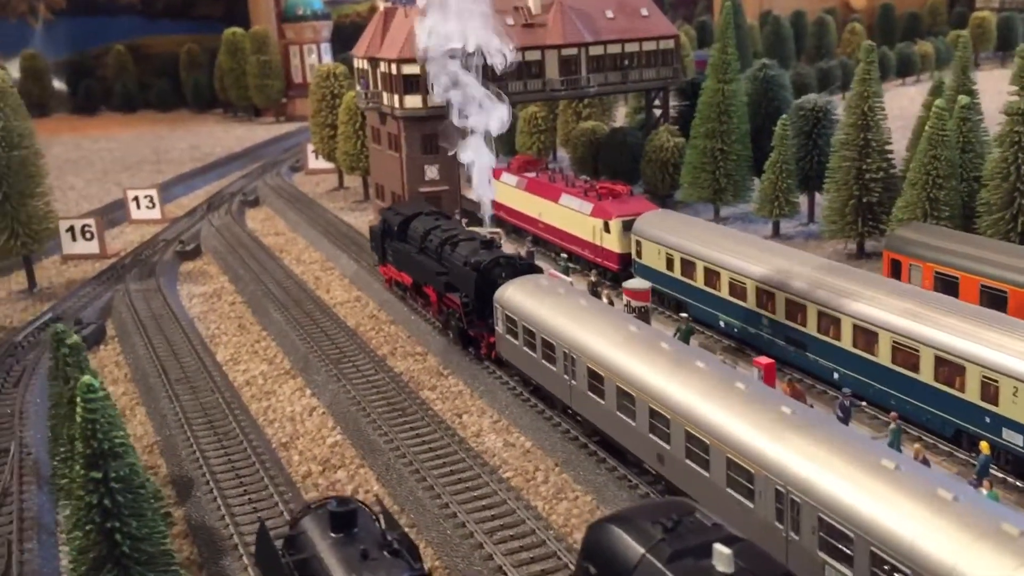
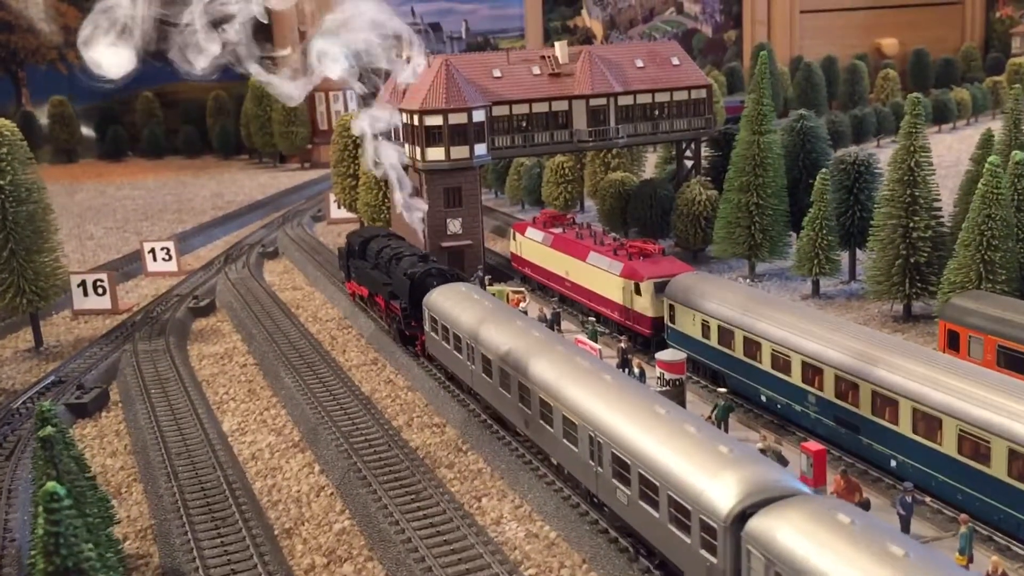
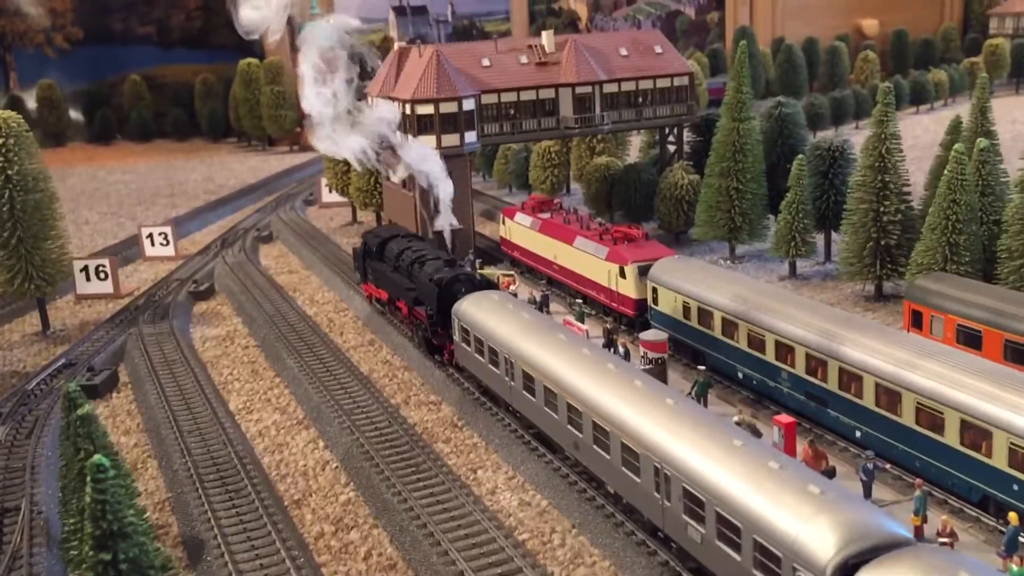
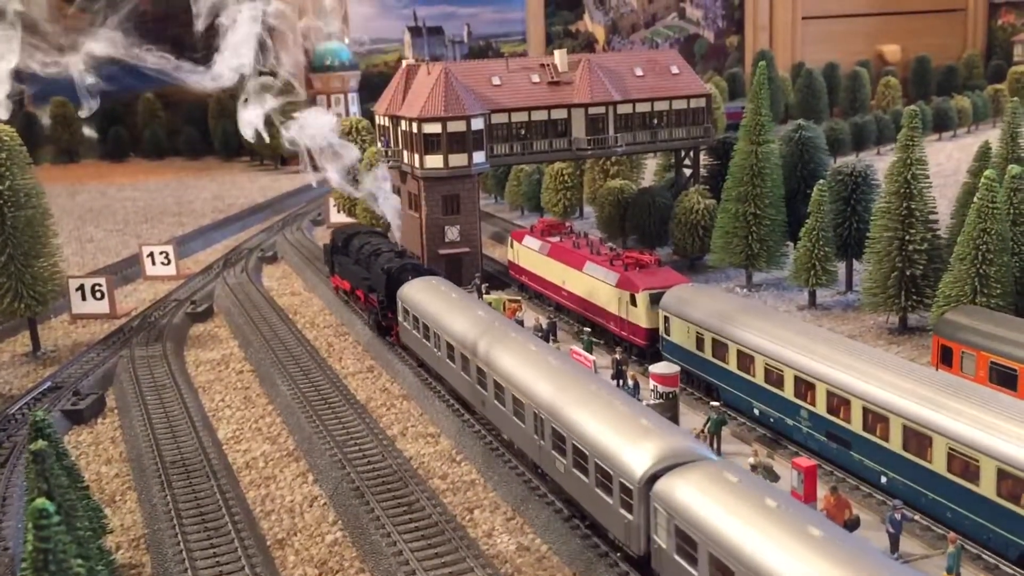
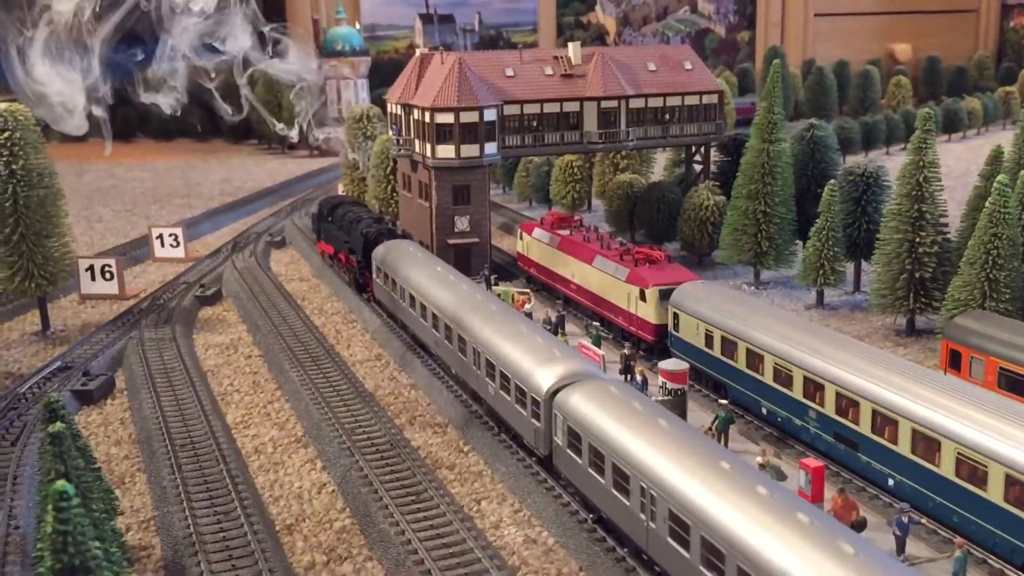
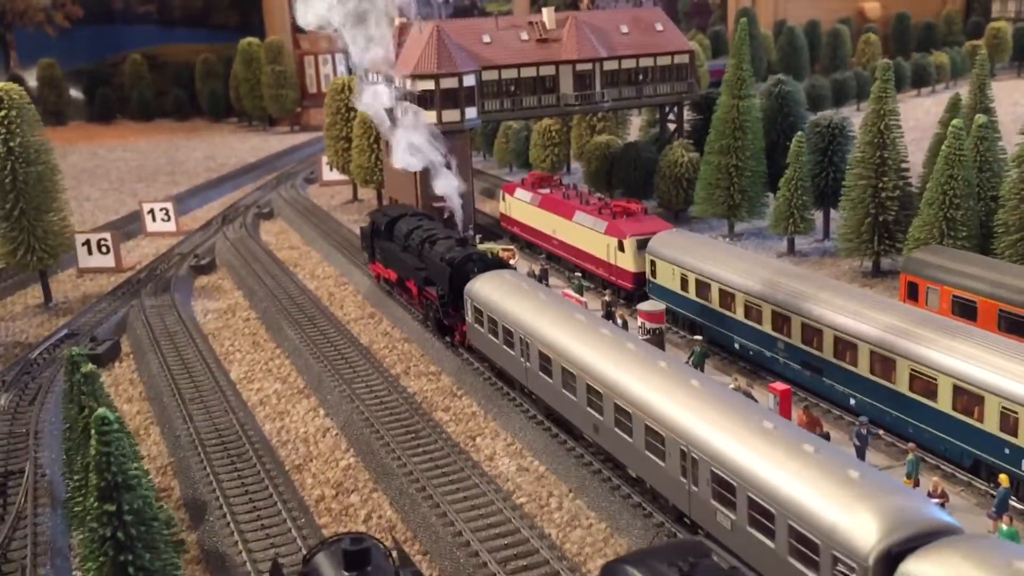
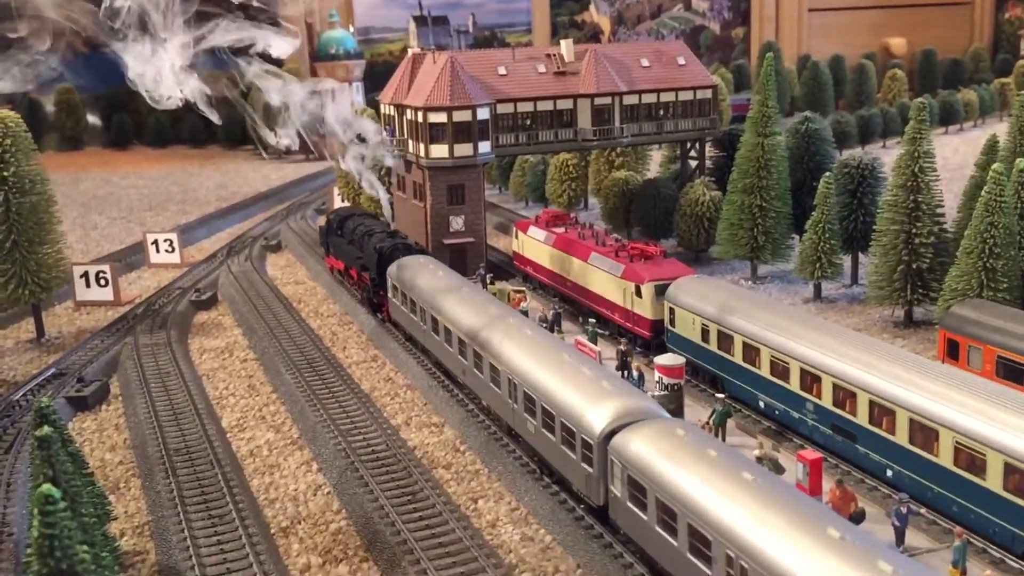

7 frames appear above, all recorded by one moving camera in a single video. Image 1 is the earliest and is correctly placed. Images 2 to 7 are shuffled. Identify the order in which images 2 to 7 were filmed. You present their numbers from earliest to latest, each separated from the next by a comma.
6, 3, 2, 4, 7, 5
